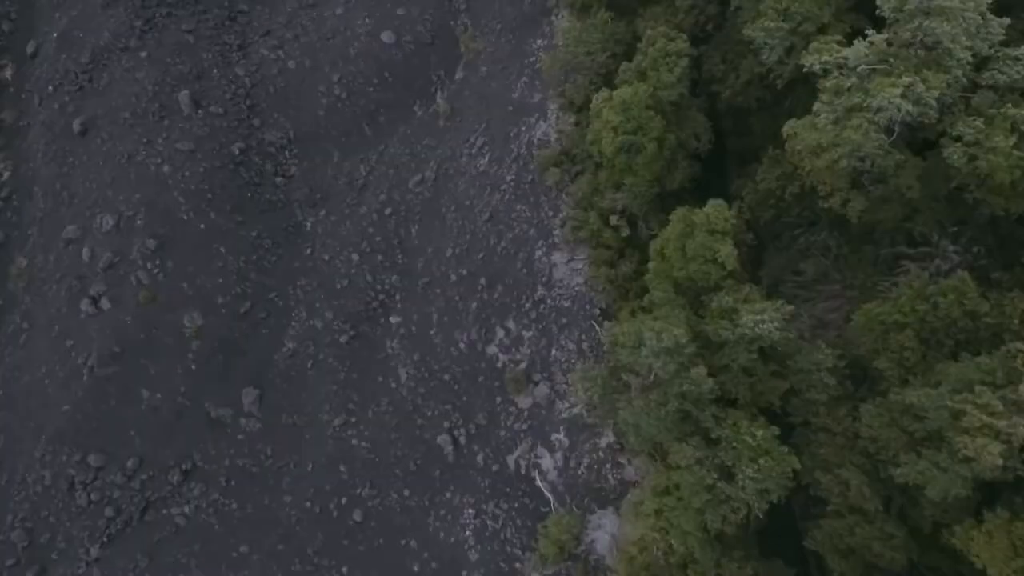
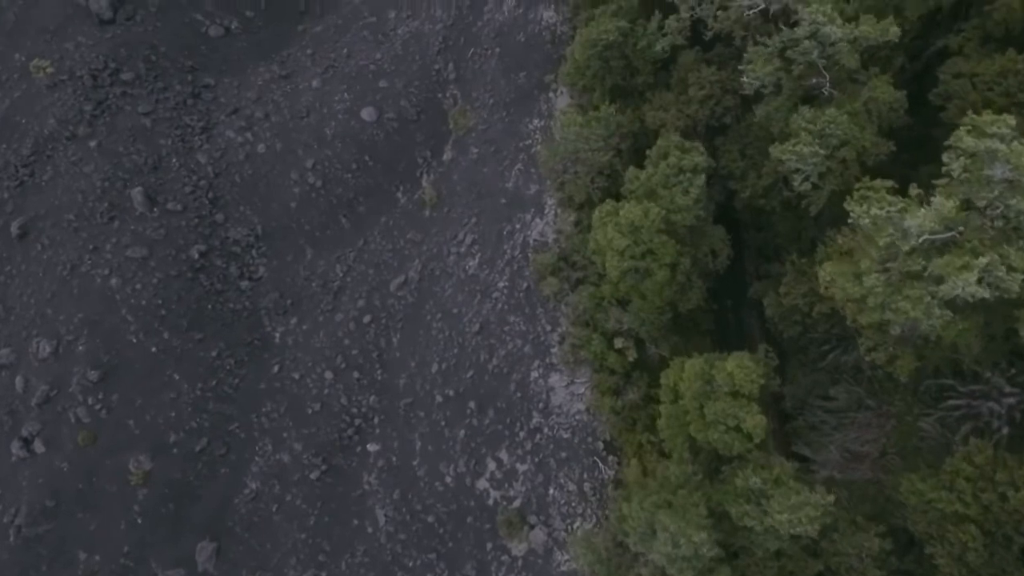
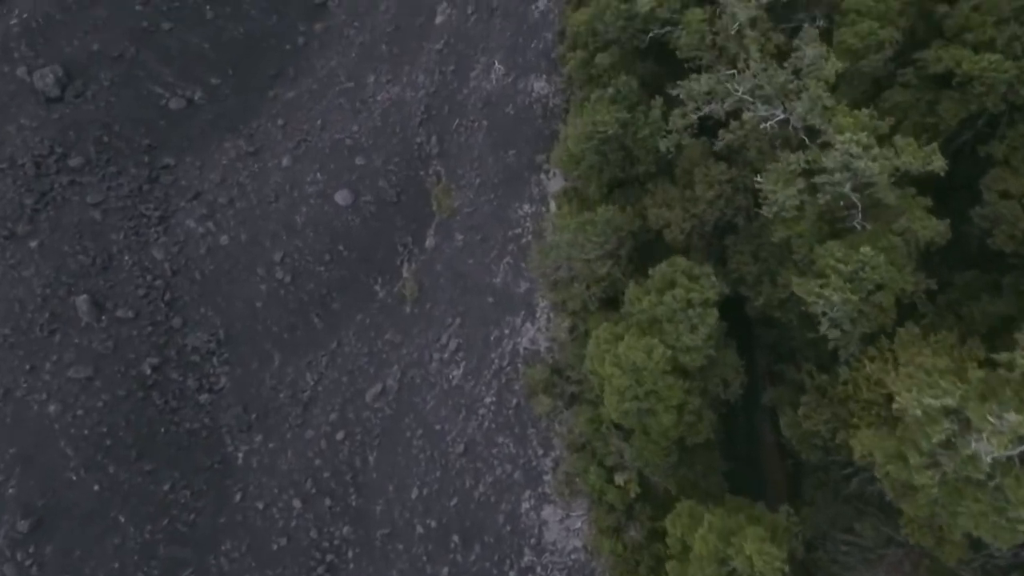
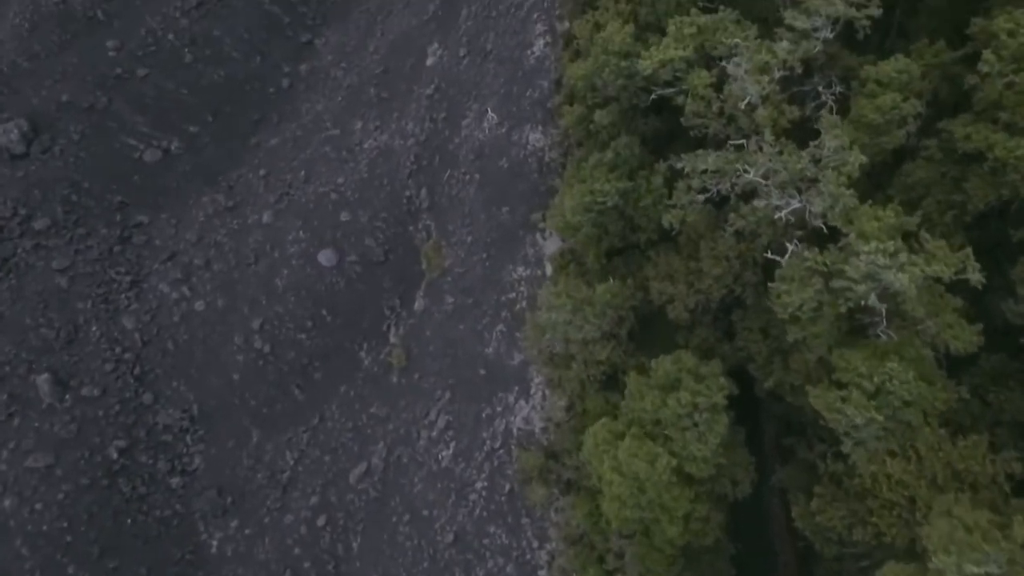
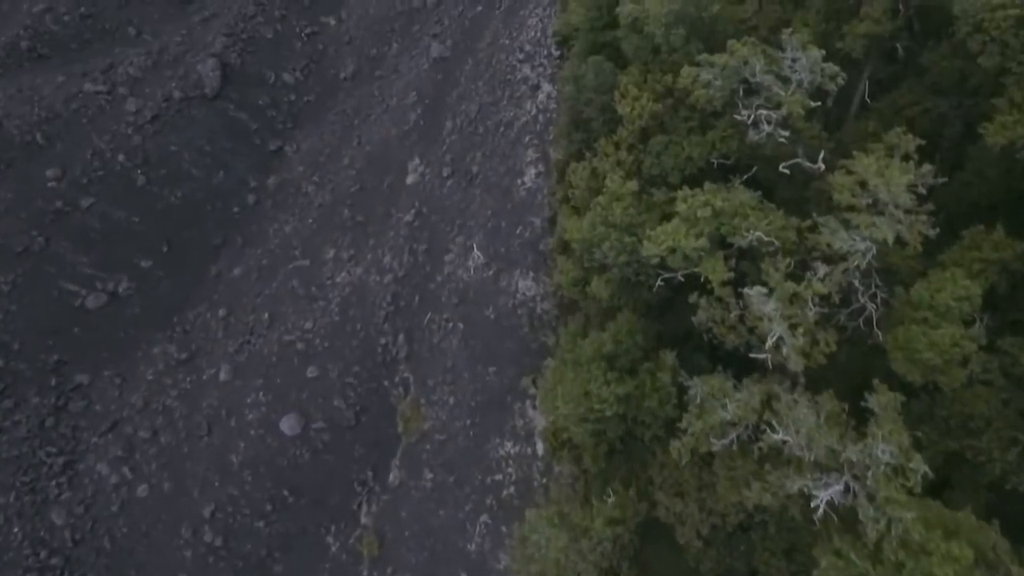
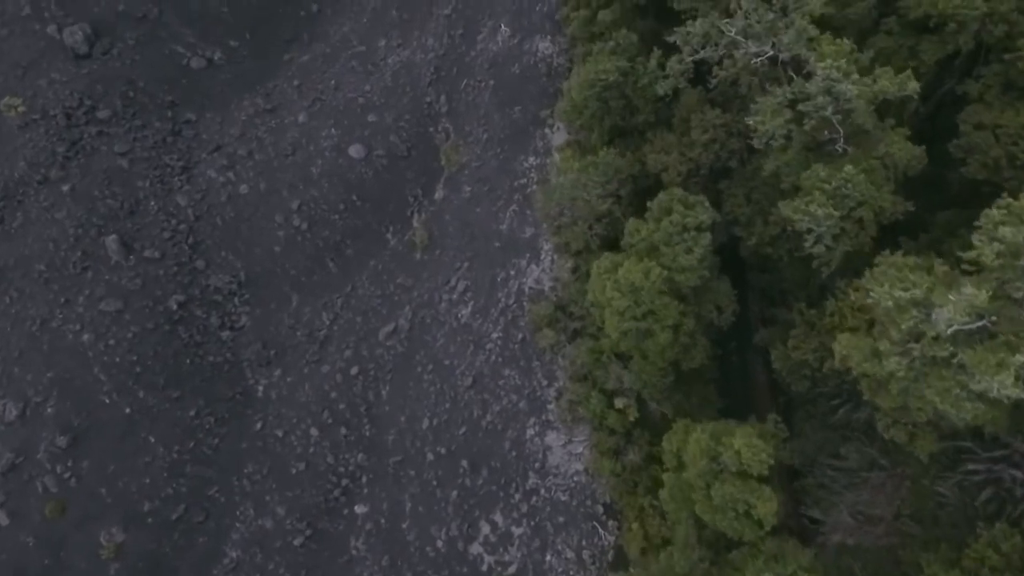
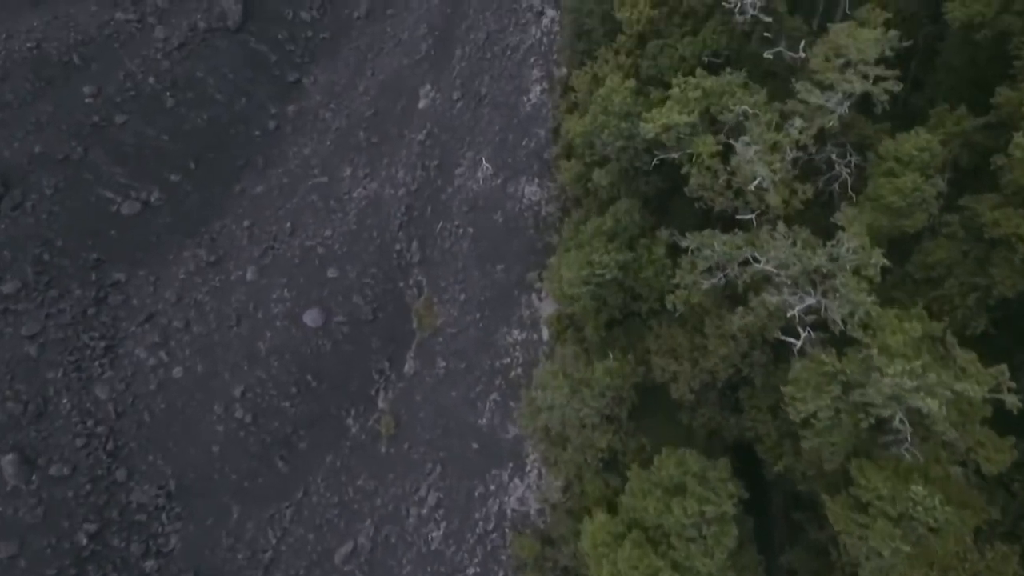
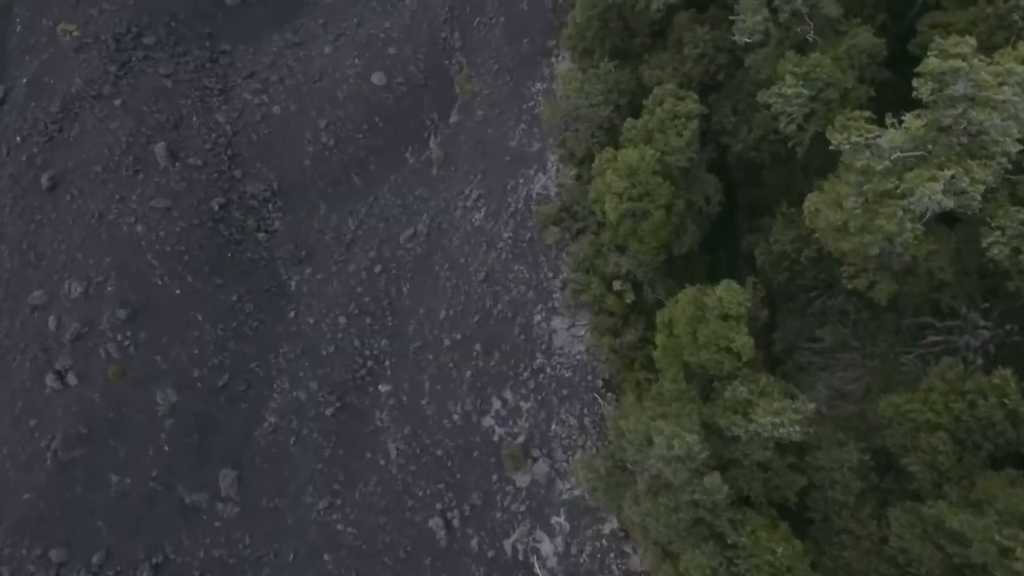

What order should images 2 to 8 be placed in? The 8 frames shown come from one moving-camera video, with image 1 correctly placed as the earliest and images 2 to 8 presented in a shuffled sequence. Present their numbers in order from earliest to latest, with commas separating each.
8, 2, 6, 3, 4, 7, 5
